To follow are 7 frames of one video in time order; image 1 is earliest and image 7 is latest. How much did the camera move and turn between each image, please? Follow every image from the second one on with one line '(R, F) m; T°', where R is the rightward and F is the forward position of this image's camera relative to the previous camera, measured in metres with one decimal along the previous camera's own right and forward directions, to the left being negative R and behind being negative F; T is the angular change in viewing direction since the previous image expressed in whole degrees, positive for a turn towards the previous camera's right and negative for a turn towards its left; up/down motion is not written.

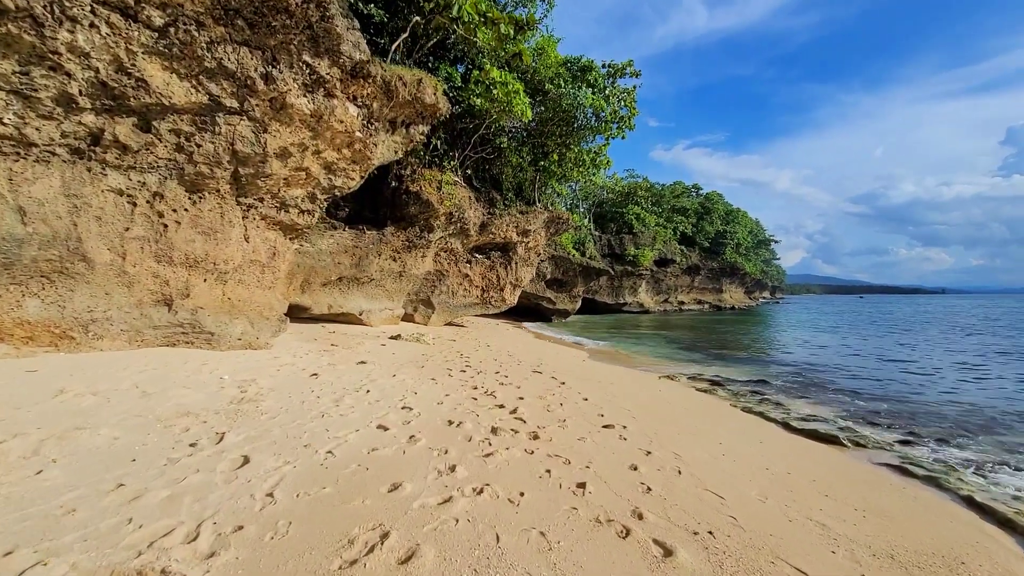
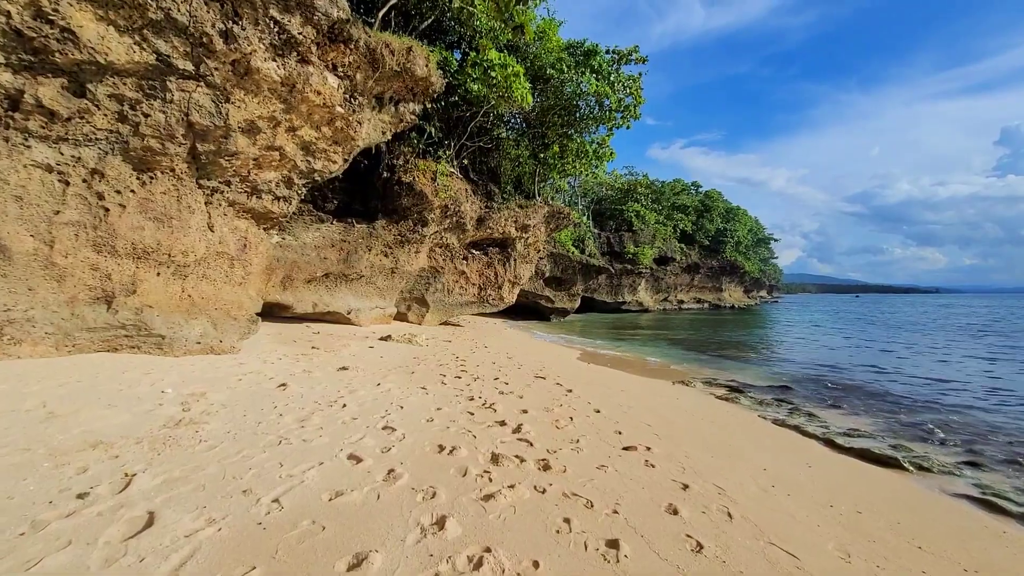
(-0.1, +0.9) m; 0°
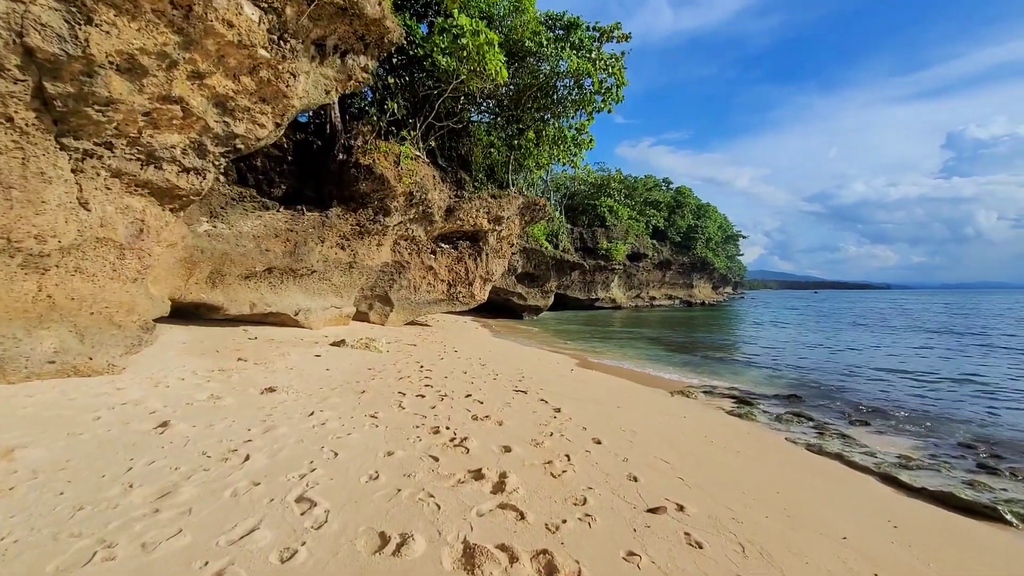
(-0.1, +1.4) m; +3°
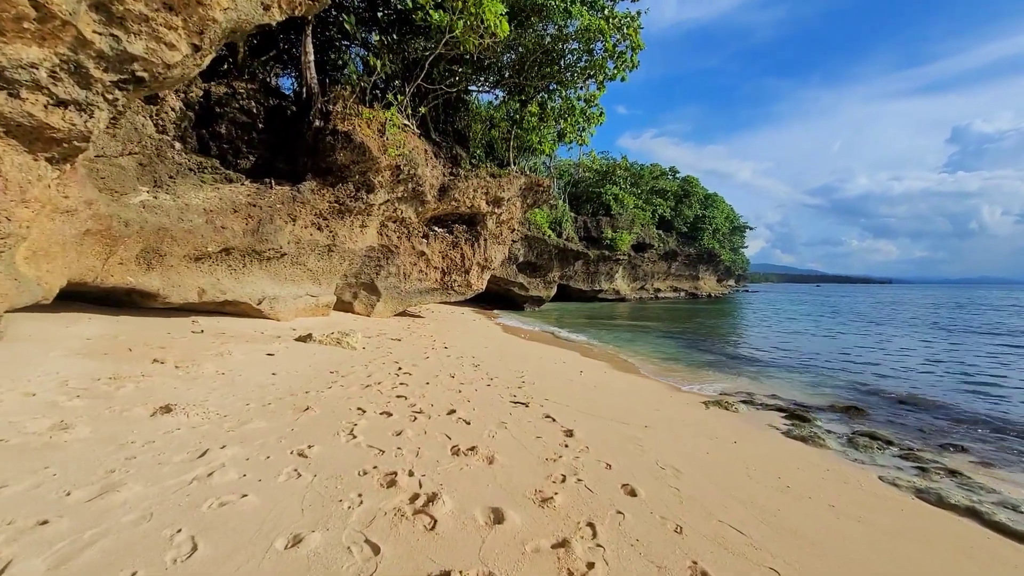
(0.0, +1.5) m; 0°
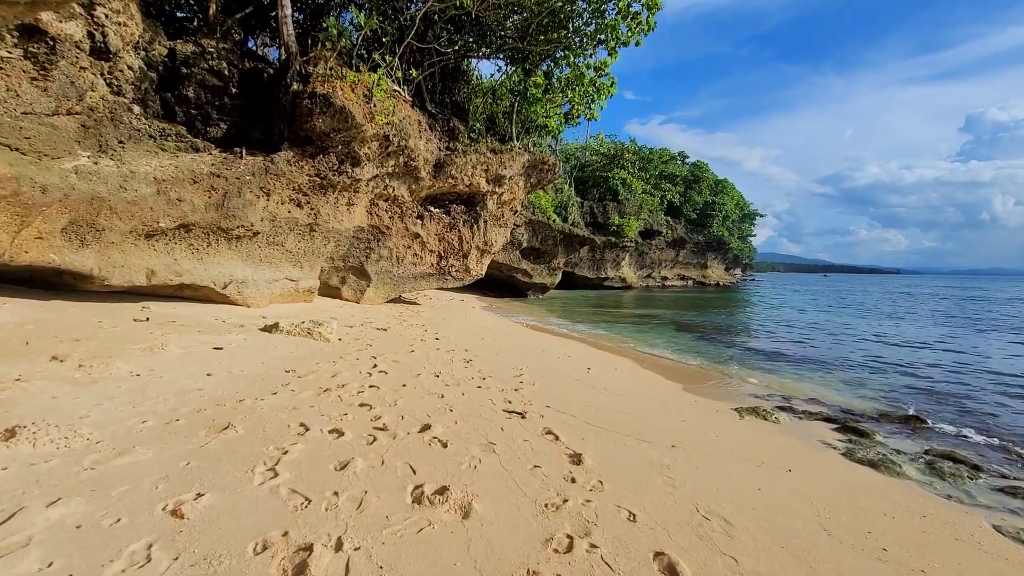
(+0.1, +1.1) m; -1°
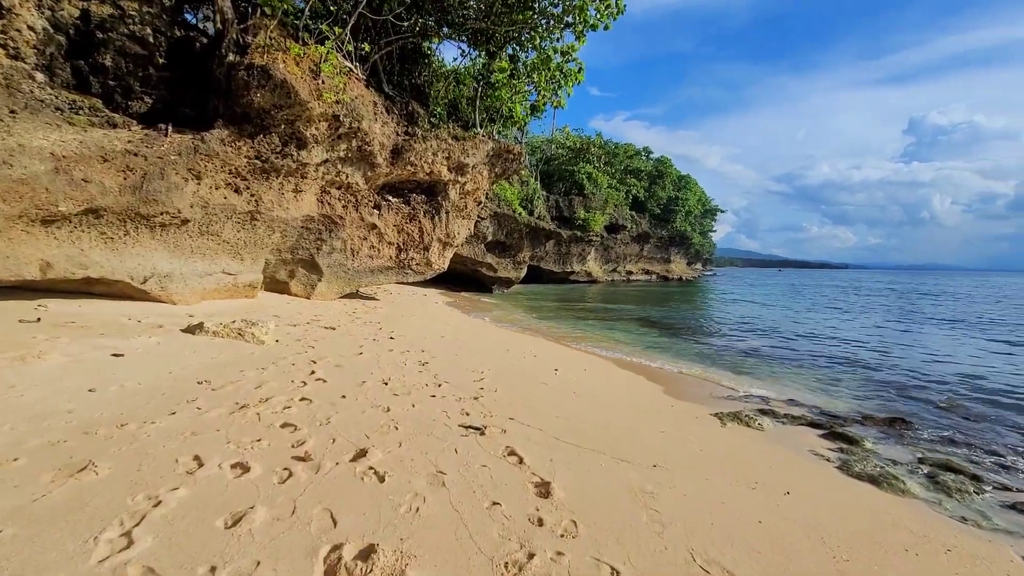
(+0.1, +0.6) m; +4°
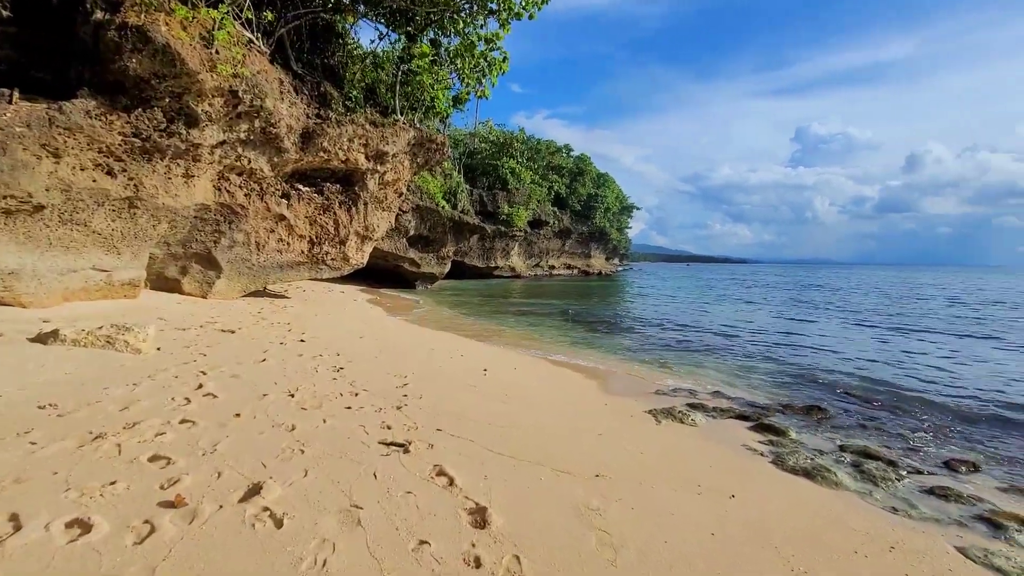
(0.0, +0.4) m; +9°
